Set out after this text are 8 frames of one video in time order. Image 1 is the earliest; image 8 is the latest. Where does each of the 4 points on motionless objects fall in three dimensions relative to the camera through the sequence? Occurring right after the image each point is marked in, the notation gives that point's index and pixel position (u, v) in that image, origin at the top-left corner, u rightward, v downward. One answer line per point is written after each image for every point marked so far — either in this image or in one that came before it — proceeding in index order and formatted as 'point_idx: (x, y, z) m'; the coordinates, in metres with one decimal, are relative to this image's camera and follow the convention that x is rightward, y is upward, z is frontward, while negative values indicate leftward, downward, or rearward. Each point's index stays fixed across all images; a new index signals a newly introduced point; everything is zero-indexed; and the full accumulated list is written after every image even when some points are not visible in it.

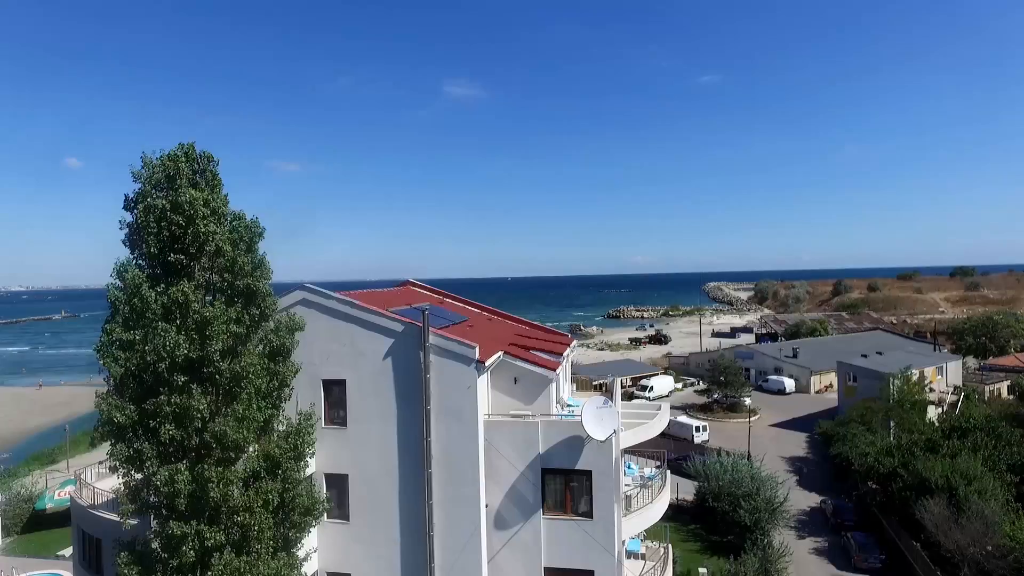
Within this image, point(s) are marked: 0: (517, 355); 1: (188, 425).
0: (+0.1, -1.8, +16.9) m
1: (-5.1, -2.1, +10.1) m
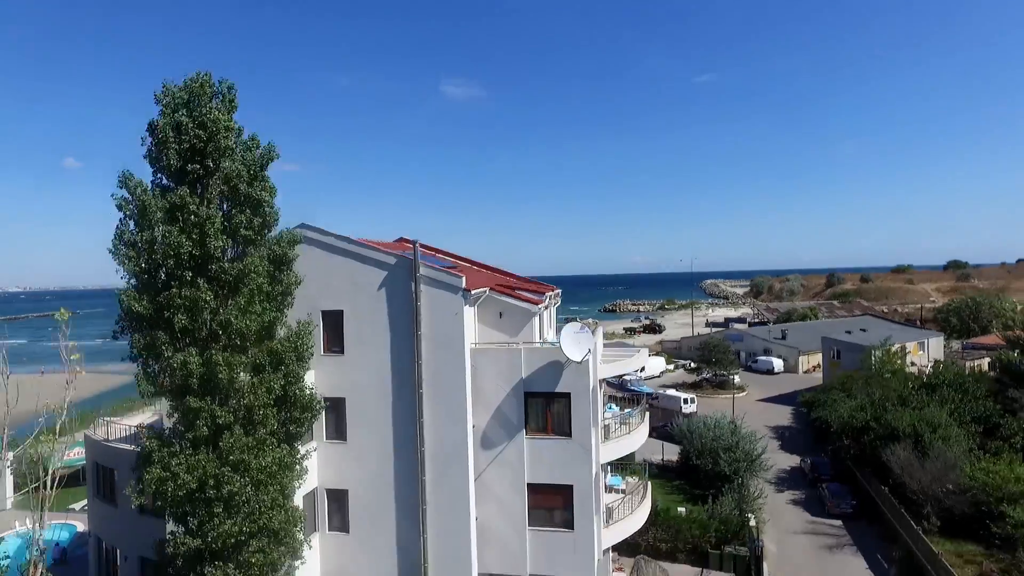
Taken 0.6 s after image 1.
0: (-0.3, -0.1, +18.2) m
1: (-5.5, -0.4, +11.4) m
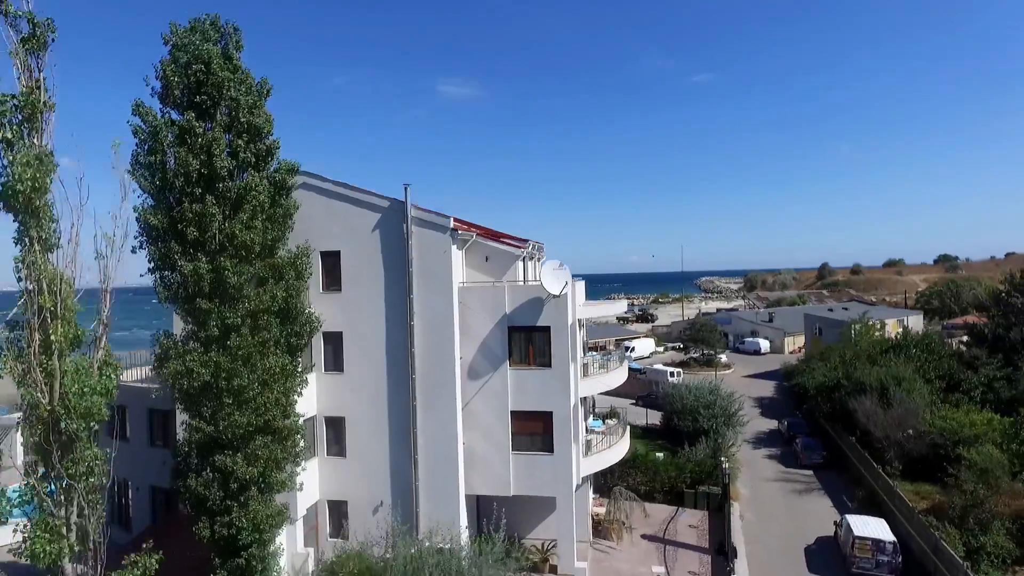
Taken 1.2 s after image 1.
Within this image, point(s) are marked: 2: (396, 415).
0: (-0.8, +1.6, +19.7) m
1: (-5.9, +1.3, +12.8) m
2: (-3.3, -3.6, +18.4) m
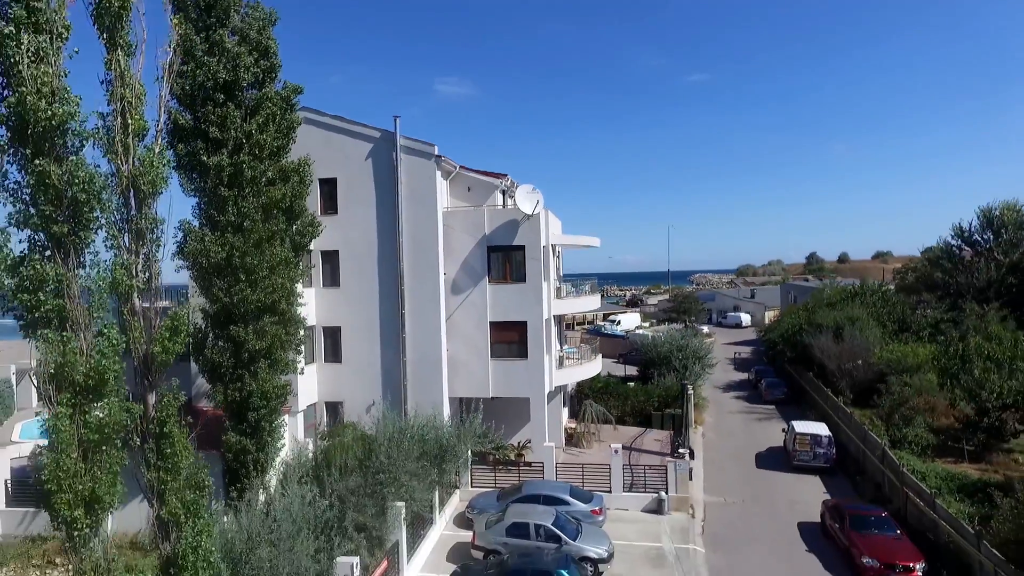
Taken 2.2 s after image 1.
0: (-1.5, +4.0, +21.9) m
1: (-6.5, +3.7, +14.9) m
2: (-4.0, -1.1, +20.6) m
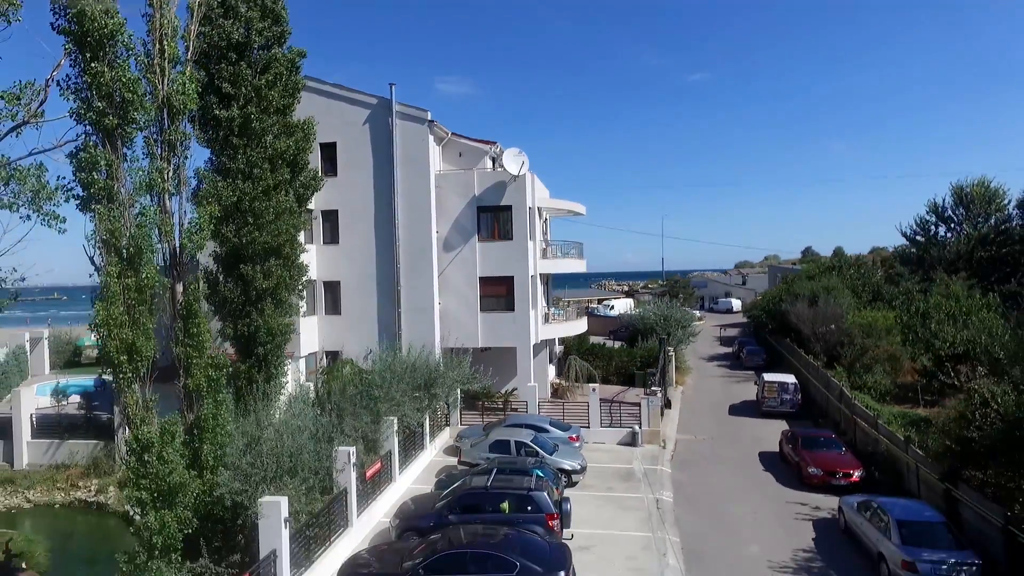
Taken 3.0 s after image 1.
0: (-1.9, +5.5, +23.4) m
1: (-6.9, +5.2, +16.4) m
2: (-4.4, +0.4, +22.1) m
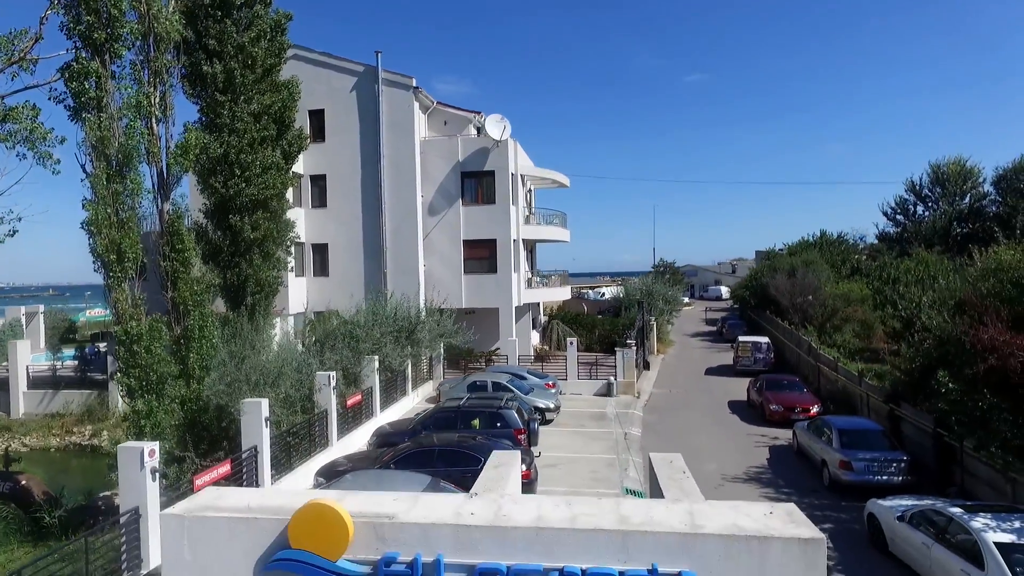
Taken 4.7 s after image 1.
0: (-2.5, +6.8, +24.1) m
1: (-7.5, +6.5, +17.1) m
2: (-5.0, +1.7, +22.8) m
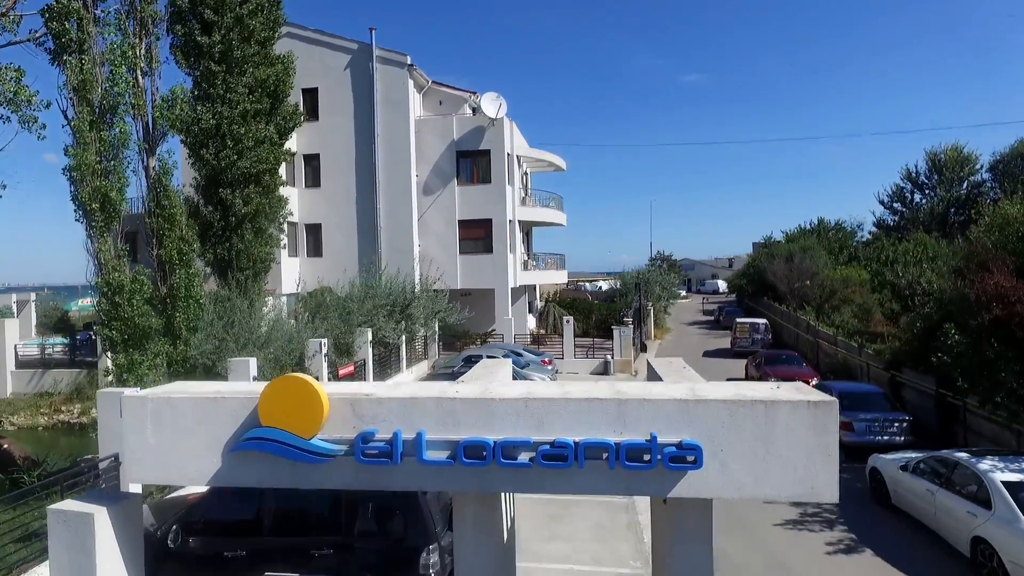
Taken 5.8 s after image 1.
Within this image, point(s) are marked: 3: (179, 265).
0: (-2.7, +7.5, +23.8) m
1: (-7.6, +7.2, +16.9) m
2: (-5.2, +2.4, +22.6) m
3: (-5.4, +0.4, +10.5) m
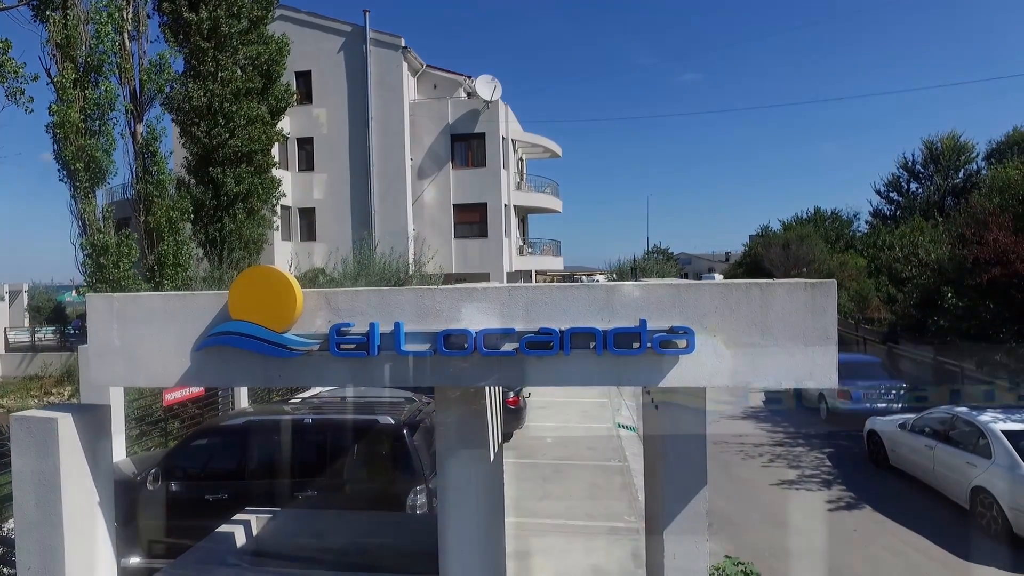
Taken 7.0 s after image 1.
0: (-2.8, +8.1, +23.7) m
1: (-7.8, +7.7, +16.7) m
2: (-5.3, +2.9, +22.4) m
3: (-5.5, +0.9, +10.3) m
